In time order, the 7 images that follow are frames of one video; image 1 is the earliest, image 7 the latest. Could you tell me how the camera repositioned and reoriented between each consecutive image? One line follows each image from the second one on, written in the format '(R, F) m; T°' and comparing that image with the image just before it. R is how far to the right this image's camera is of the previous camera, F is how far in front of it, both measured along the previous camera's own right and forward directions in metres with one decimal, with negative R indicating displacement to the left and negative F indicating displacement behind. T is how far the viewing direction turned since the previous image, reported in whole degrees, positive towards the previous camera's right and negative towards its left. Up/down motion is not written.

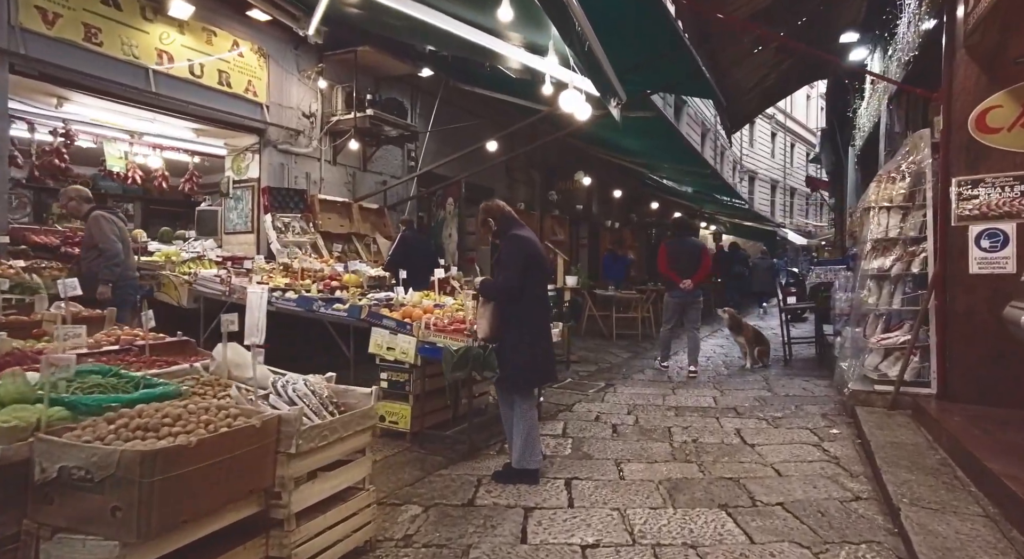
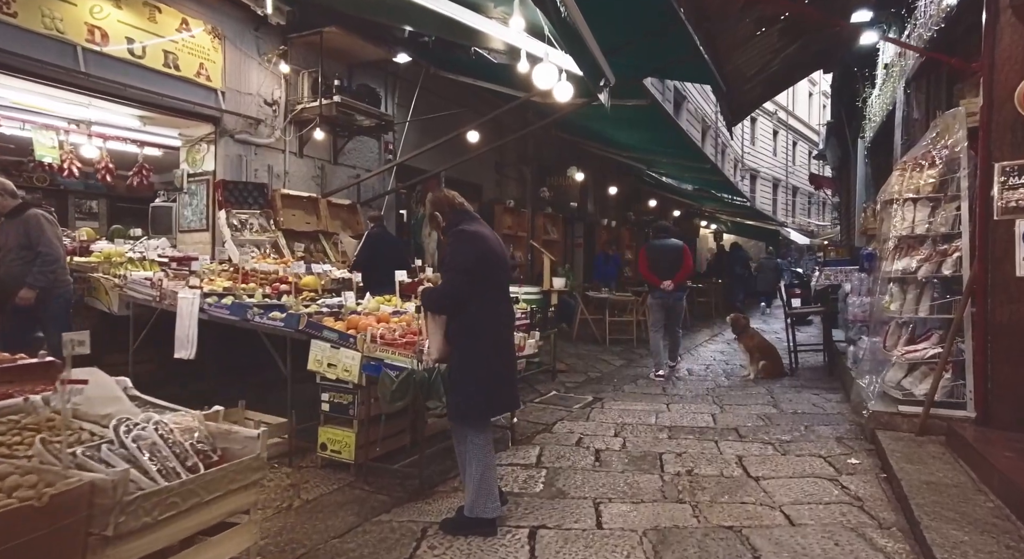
(+0.2, +0.7) m; 0°
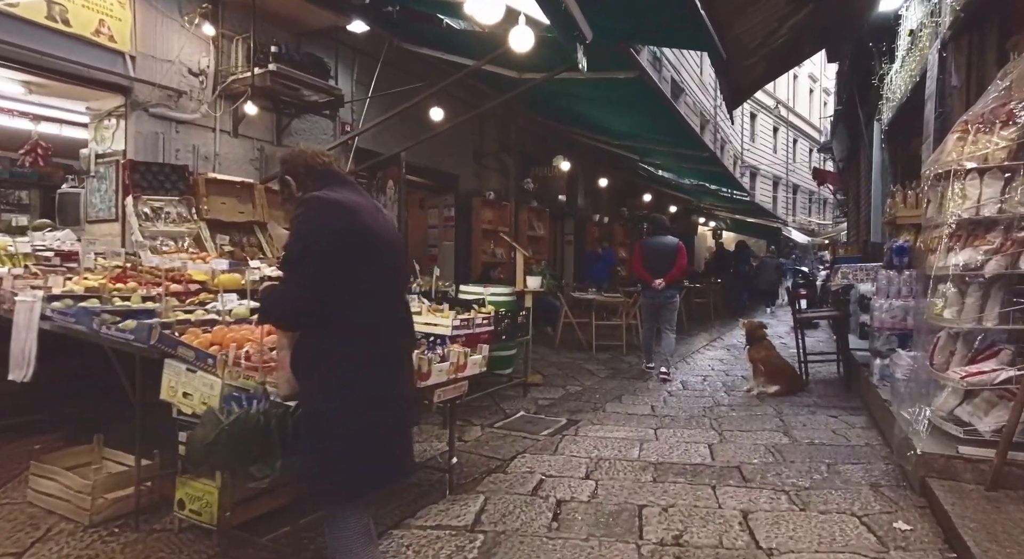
(+0.3, +1.1) m; 0°
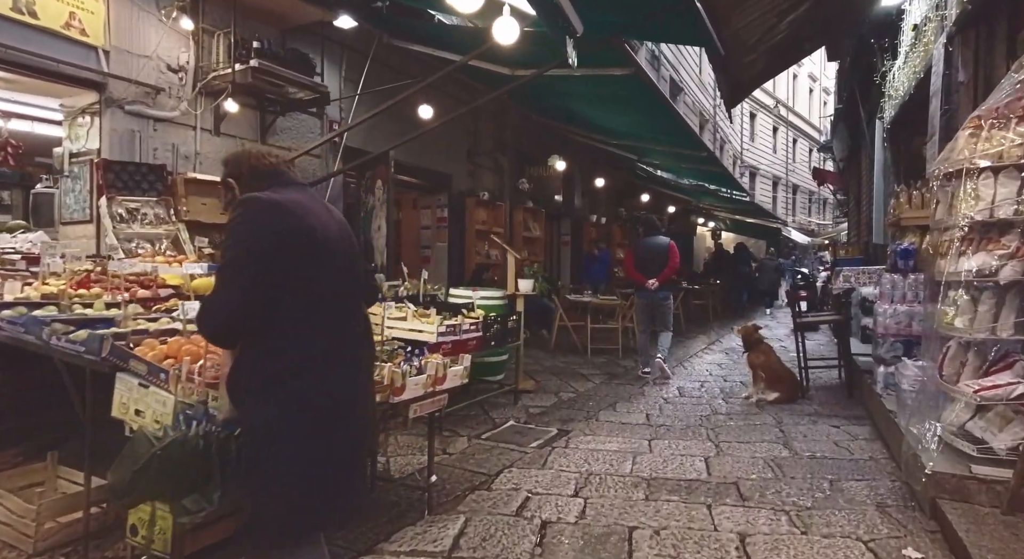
(+0.1, +0.2) m; 0°
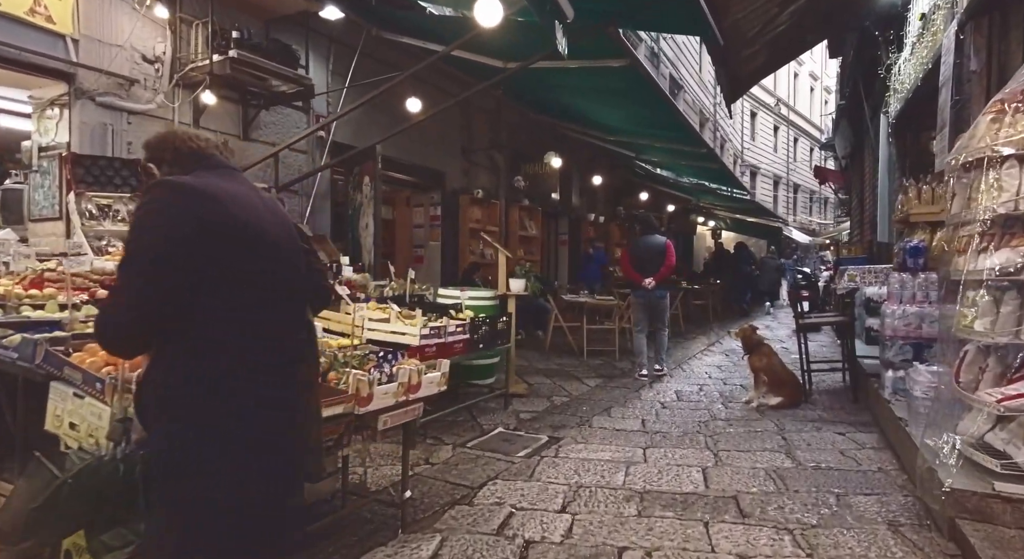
(+0.1, +0.3) m; 0°
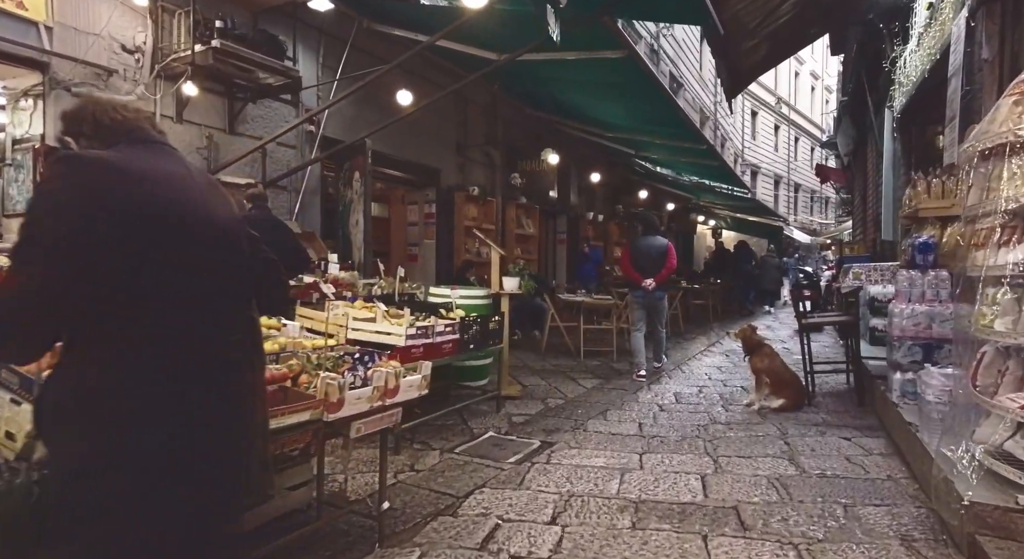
(+0.1, +0.2) m; 0°
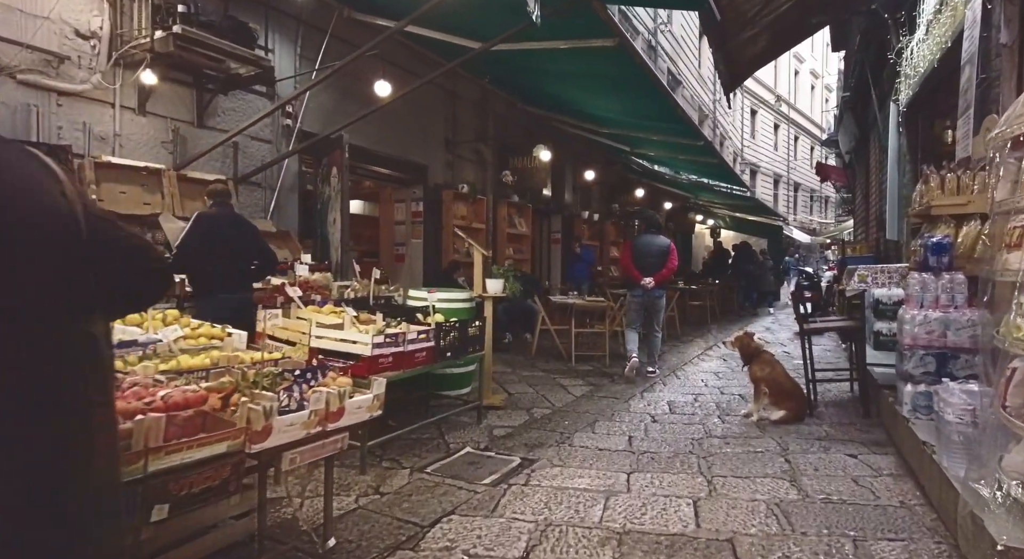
(+0.1, +0.4) m; 0°
